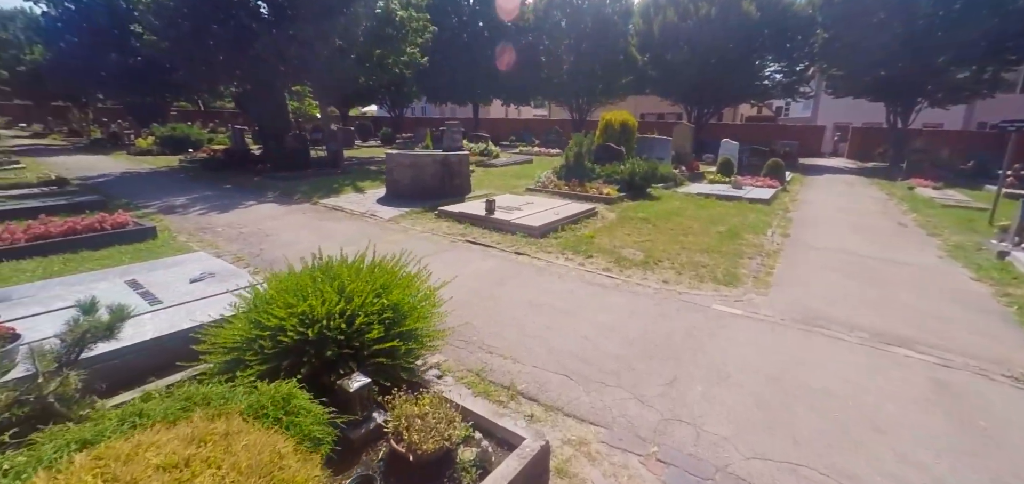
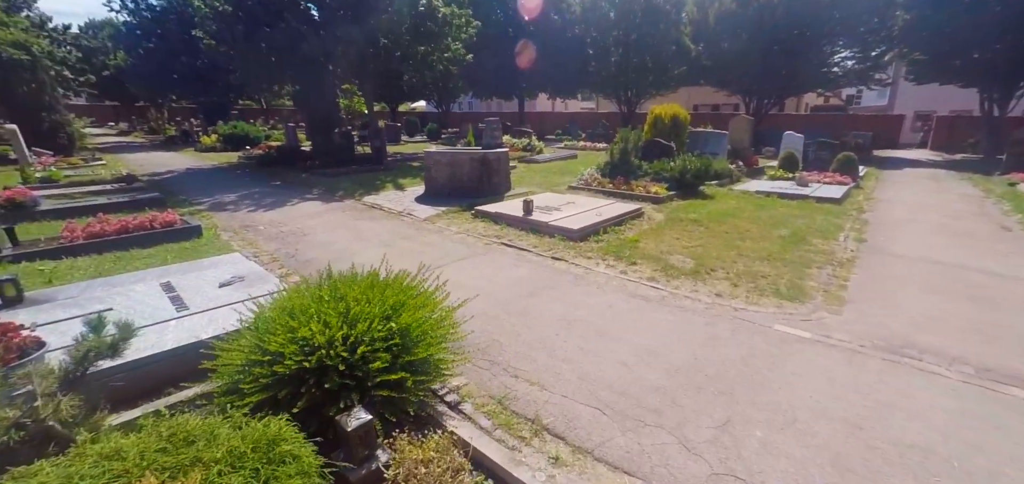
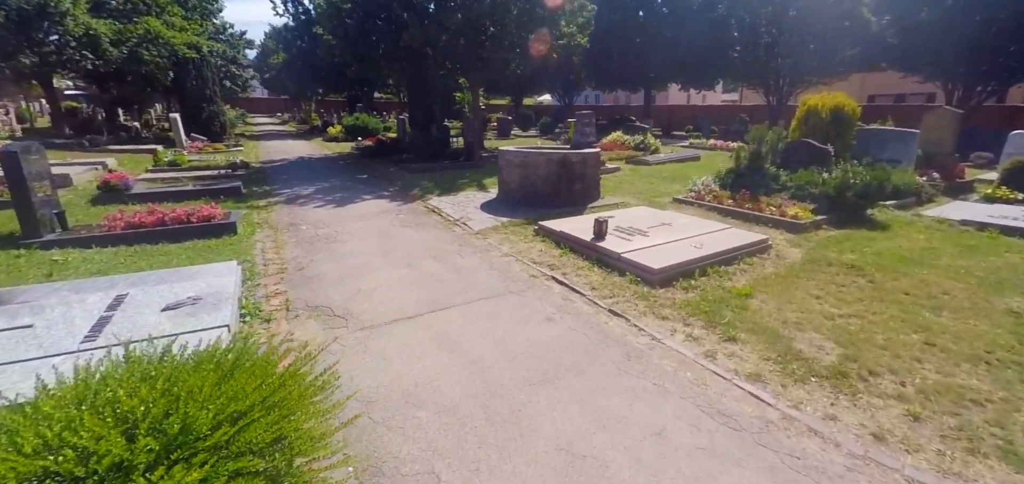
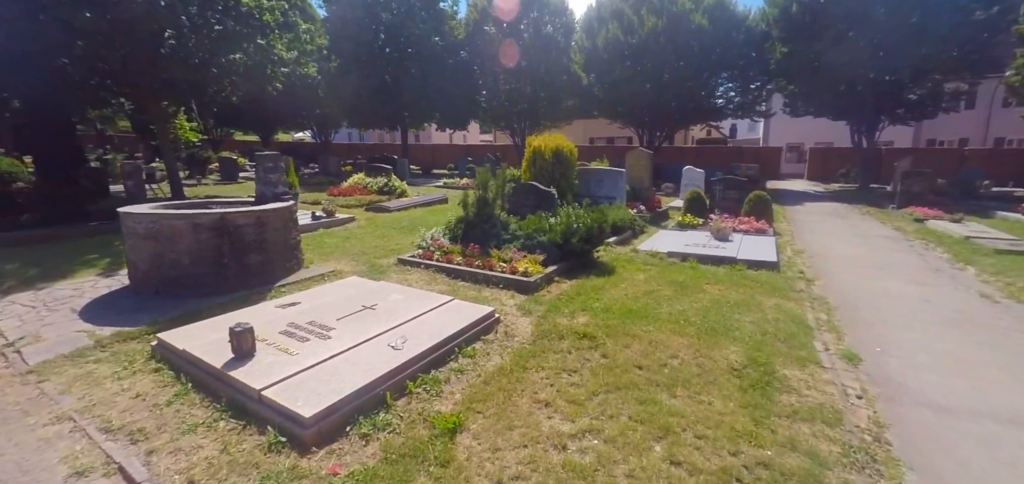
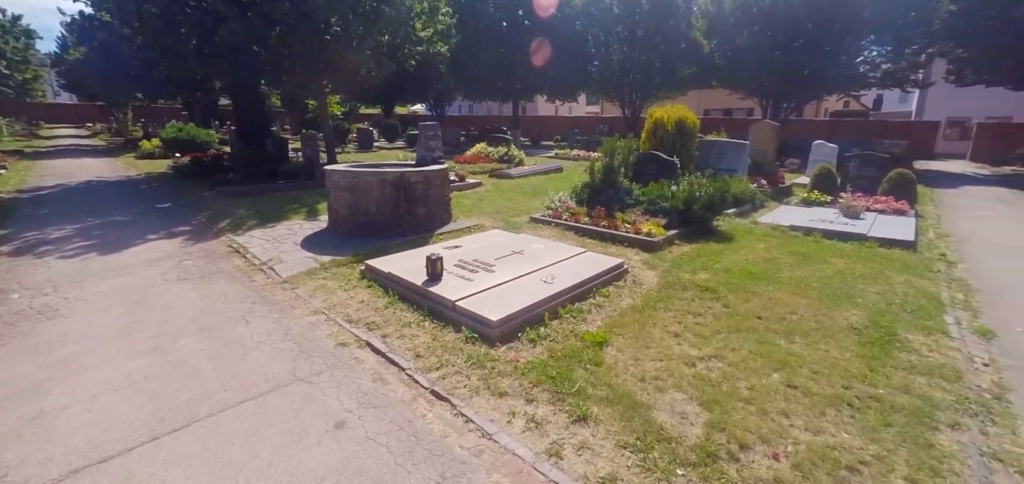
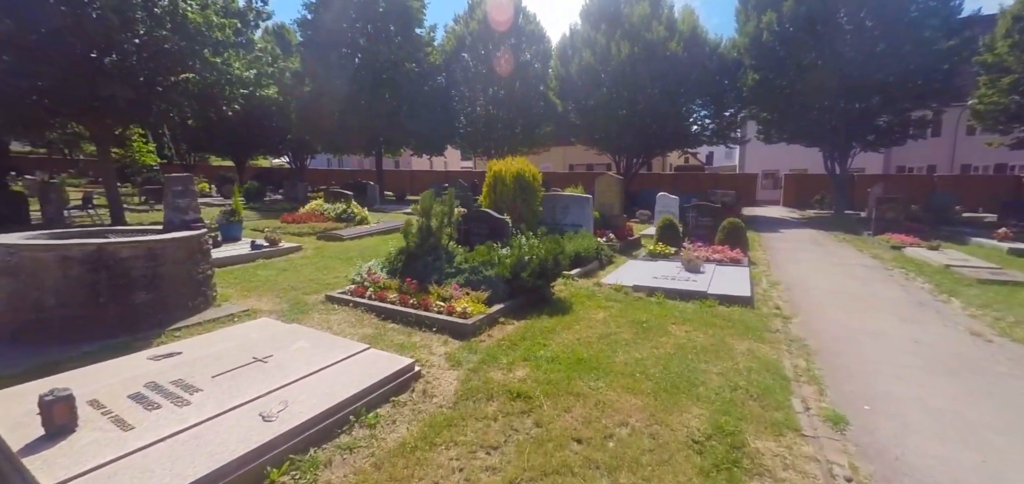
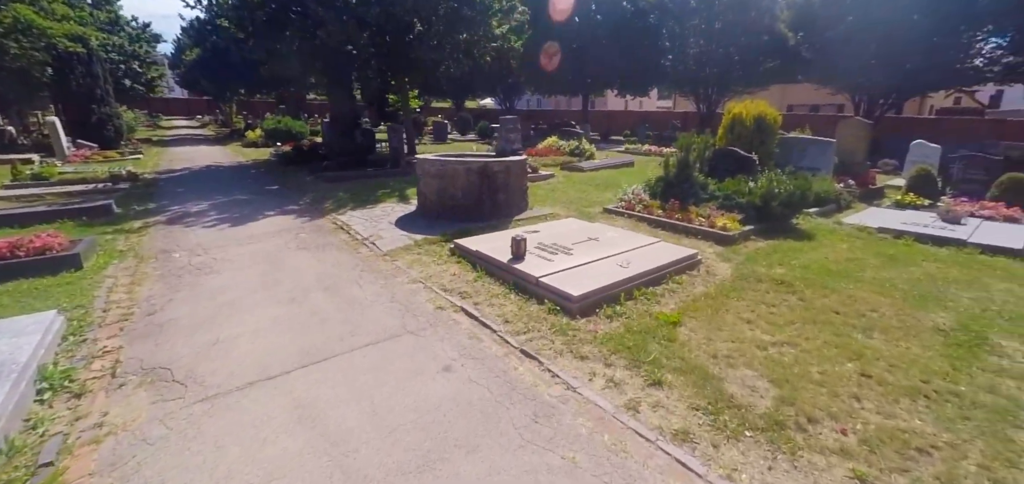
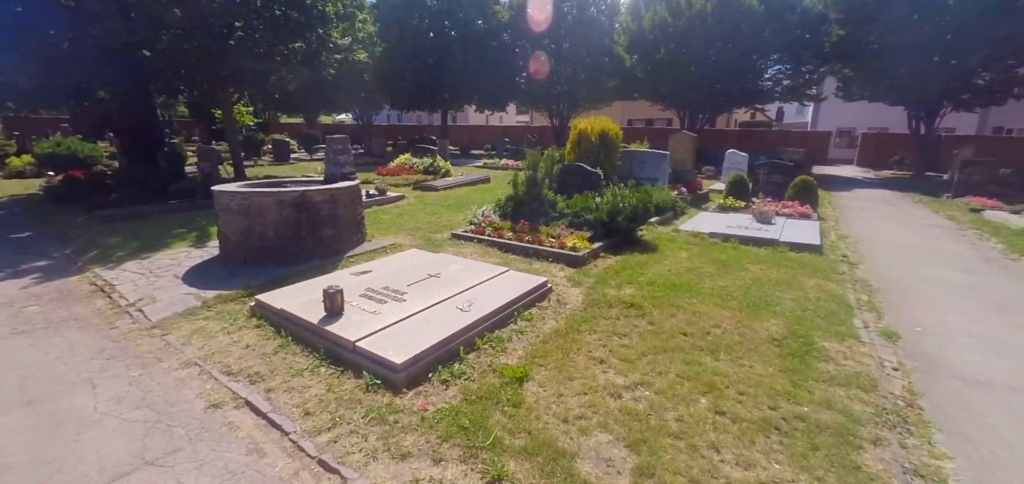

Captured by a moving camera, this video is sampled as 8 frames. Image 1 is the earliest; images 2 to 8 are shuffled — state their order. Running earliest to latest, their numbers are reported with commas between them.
2, 3, 7, 5, 8, 4, 6
